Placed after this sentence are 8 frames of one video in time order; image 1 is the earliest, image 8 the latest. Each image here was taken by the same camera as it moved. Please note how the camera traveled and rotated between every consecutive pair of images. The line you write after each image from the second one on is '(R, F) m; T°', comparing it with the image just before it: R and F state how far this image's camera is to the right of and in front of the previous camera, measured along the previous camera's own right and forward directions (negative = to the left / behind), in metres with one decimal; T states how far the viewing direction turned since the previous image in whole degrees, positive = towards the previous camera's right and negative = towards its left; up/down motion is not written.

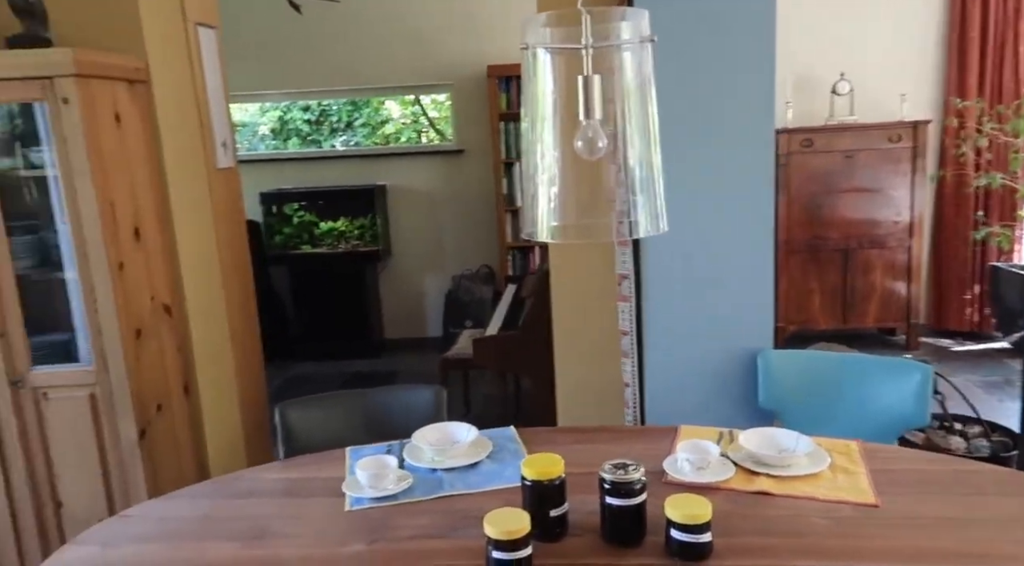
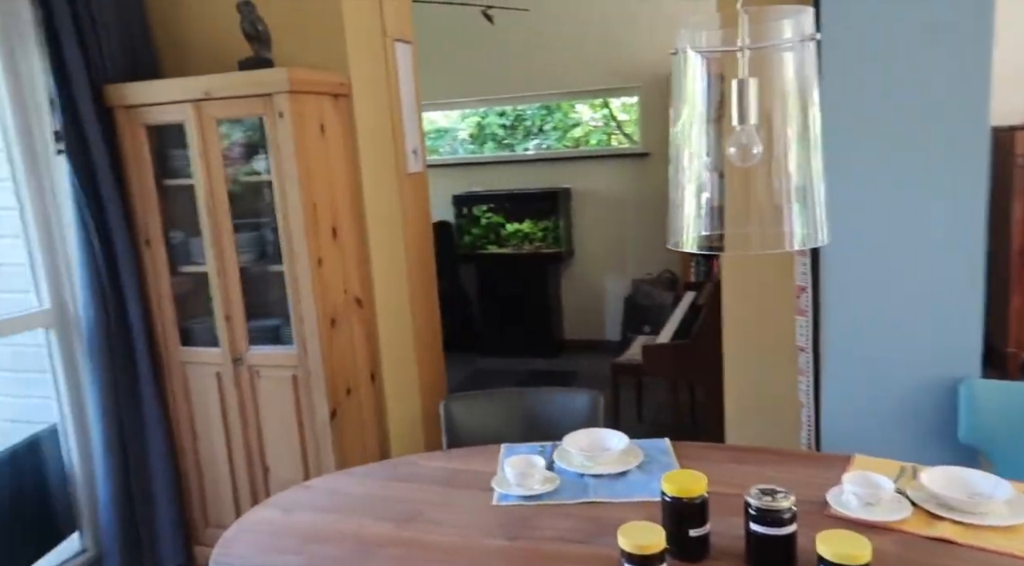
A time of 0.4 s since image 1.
(+0.1, 0.0) m; -15°
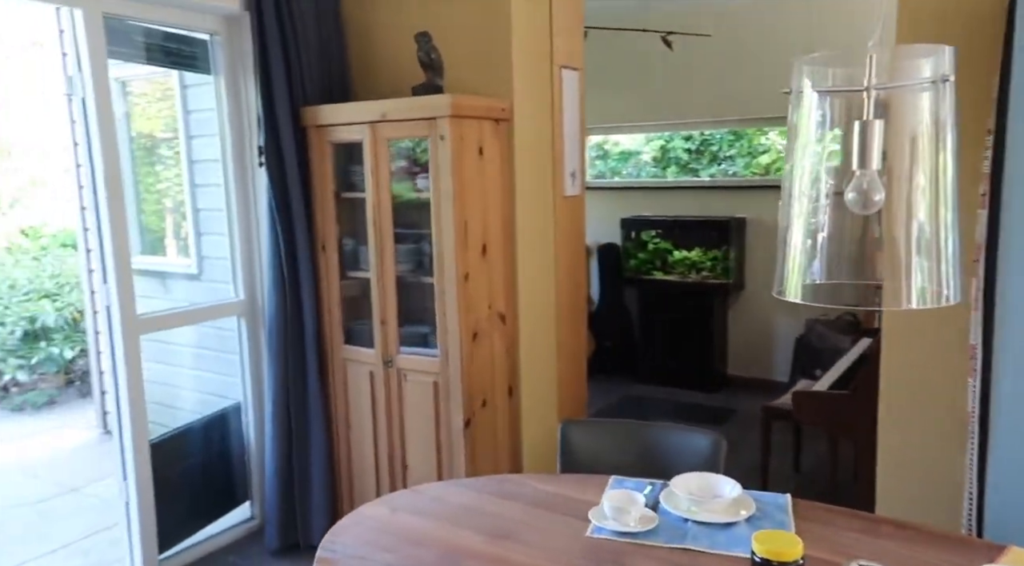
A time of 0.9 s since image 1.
(+0.2, 0.0) m; -16°
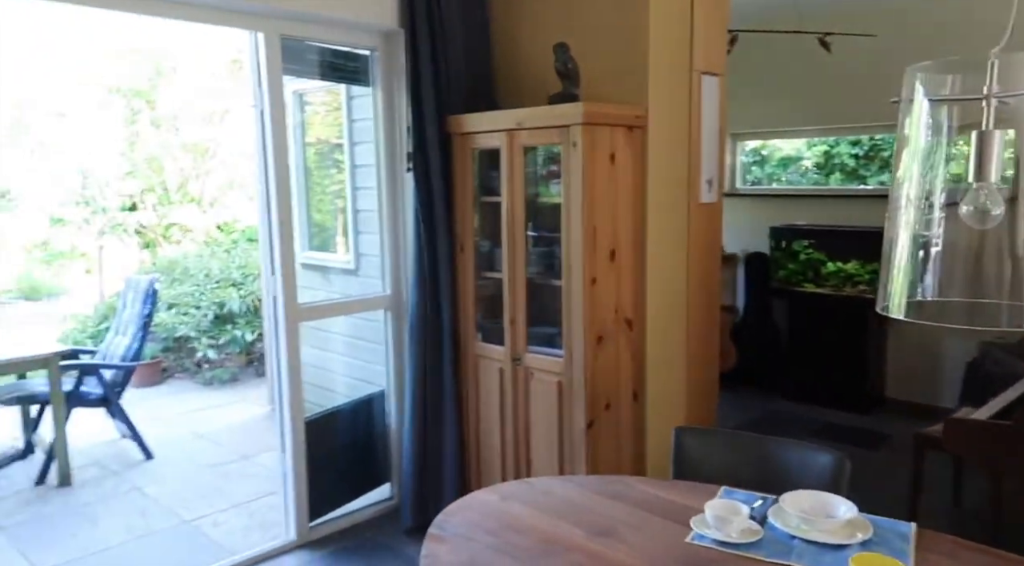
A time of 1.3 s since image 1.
(+0.1, -0.1) m; -12°
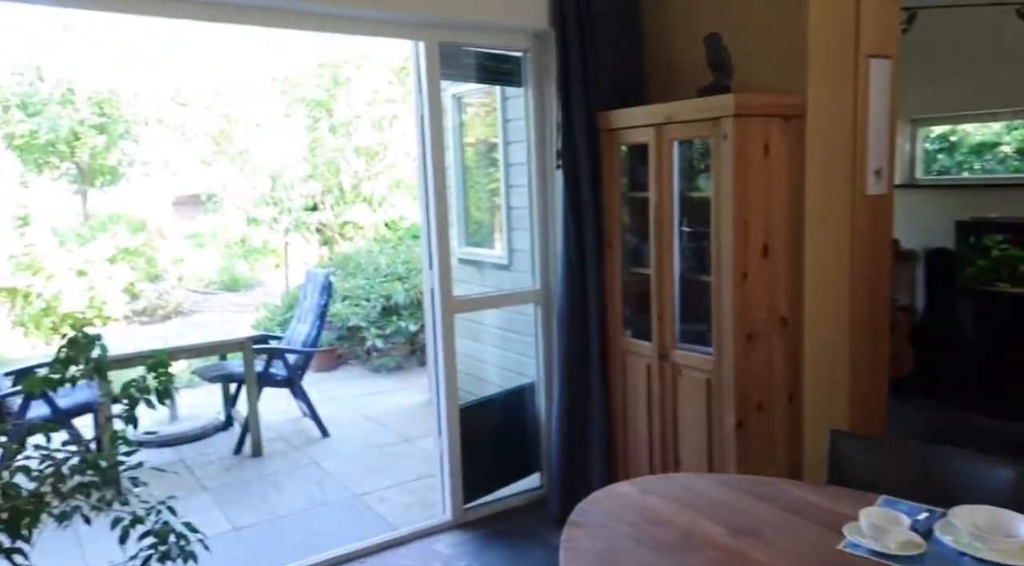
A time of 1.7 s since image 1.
(+0.1, 0.0) m; -12°
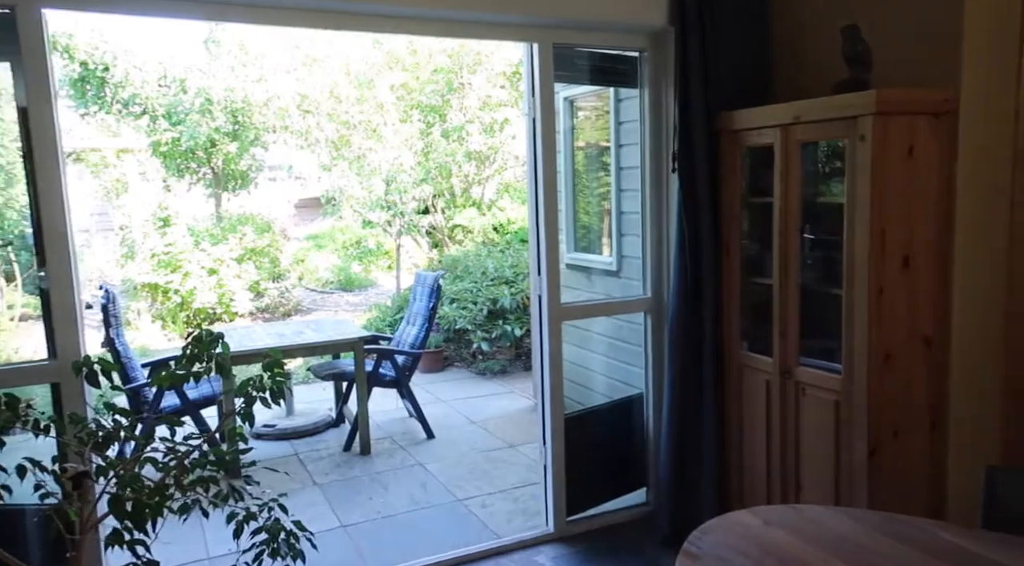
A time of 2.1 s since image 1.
(0.0, +0.1) m; -8°
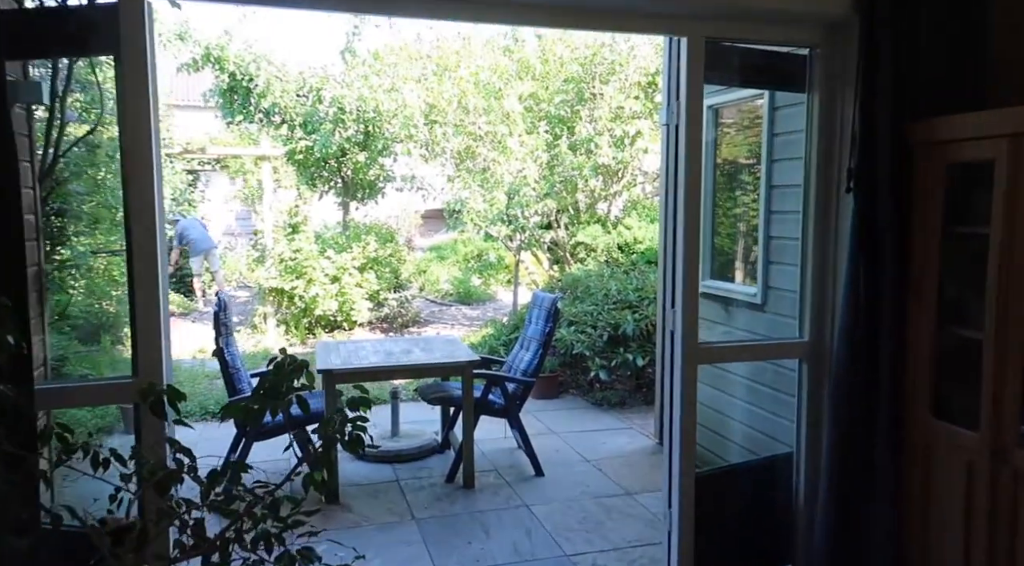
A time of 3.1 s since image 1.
(0.0, +0.4) m; -9°
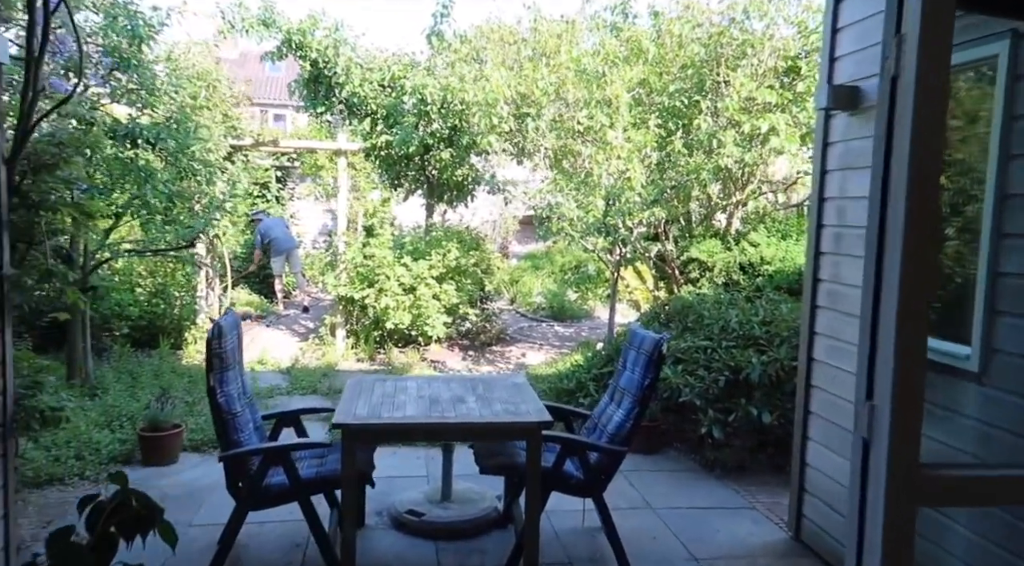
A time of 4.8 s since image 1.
(0.0, +1.0) m; -7°
